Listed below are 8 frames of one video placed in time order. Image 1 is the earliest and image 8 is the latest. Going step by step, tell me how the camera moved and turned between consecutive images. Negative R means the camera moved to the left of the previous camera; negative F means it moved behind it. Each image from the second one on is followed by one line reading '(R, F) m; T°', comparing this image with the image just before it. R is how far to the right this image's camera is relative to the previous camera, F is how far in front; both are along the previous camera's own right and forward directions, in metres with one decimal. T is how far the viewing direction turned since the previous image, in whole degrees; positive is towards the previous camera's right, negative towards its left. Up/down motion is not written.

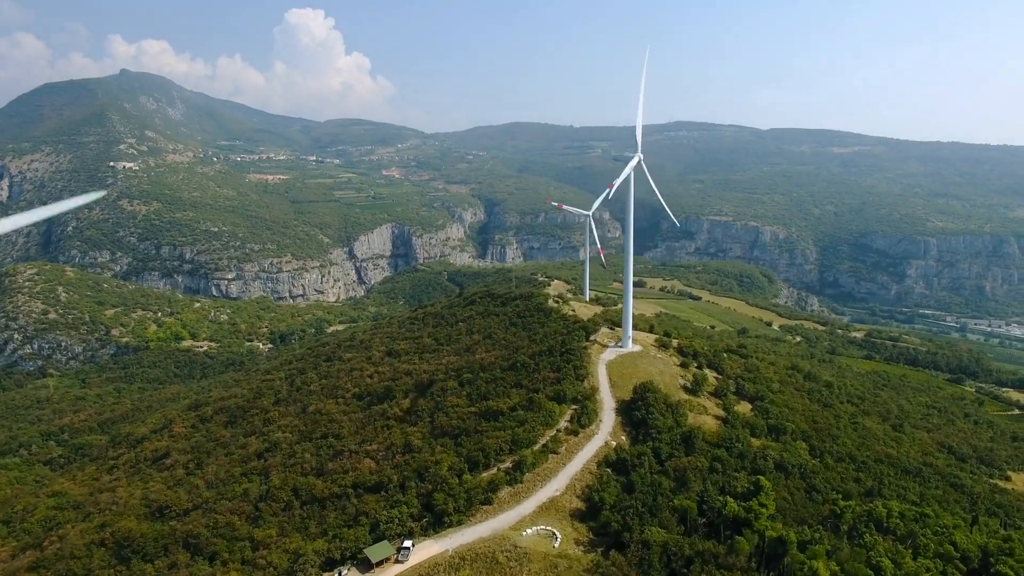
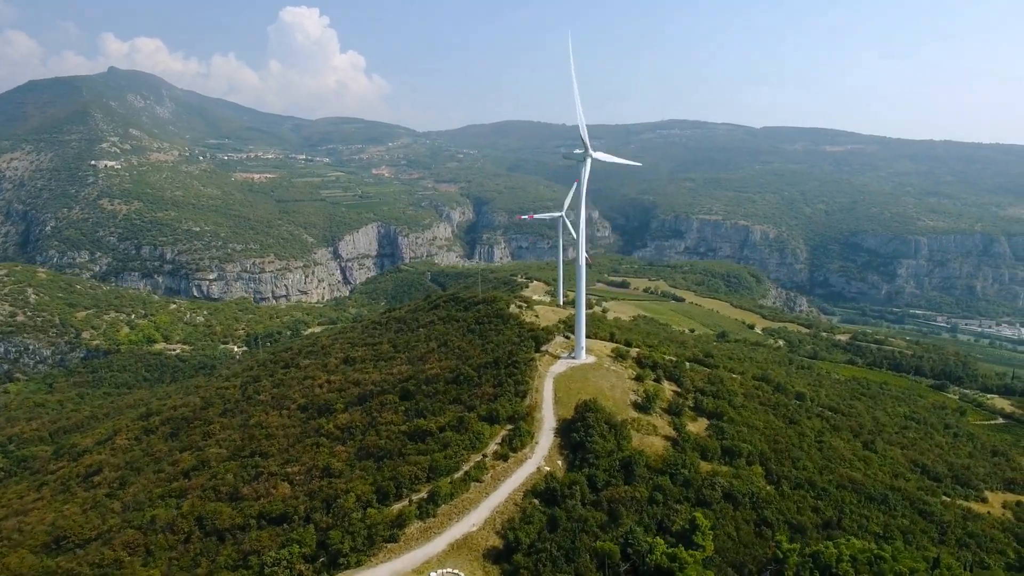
(+3.6, +3.3) m; 0°
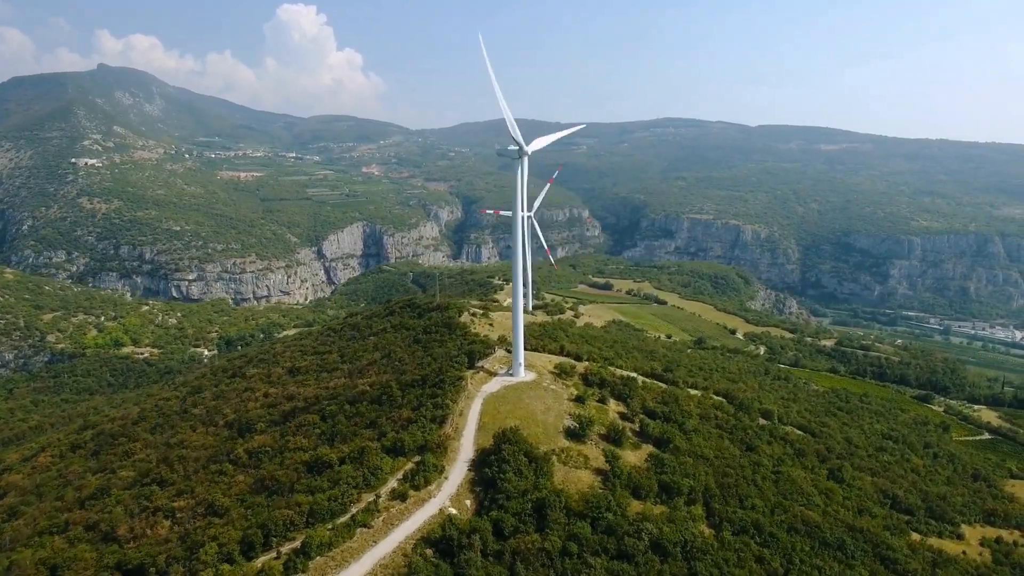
(+4.2, +4.2) m; 0°
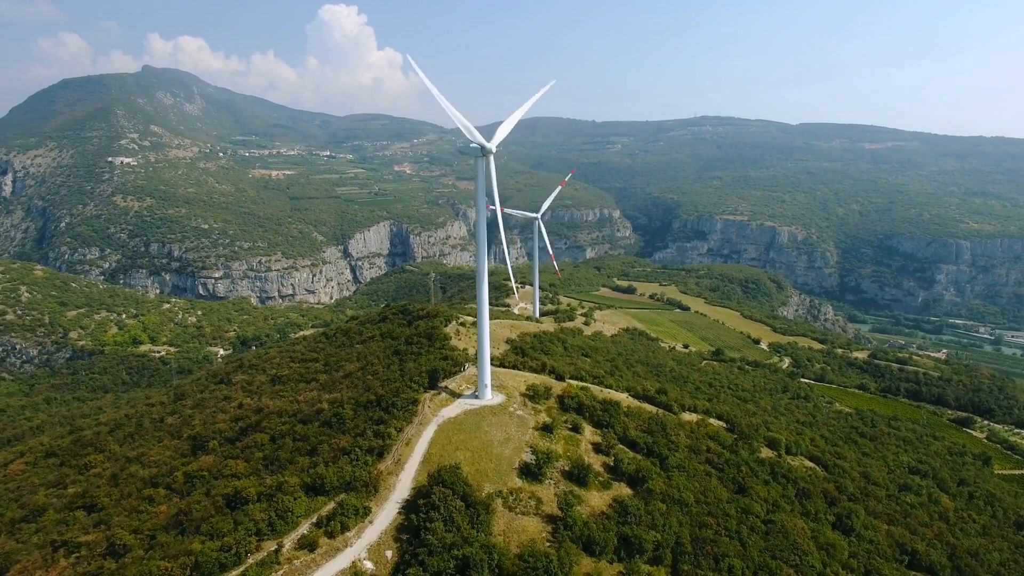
(+3.9, +4.4) m; -3°
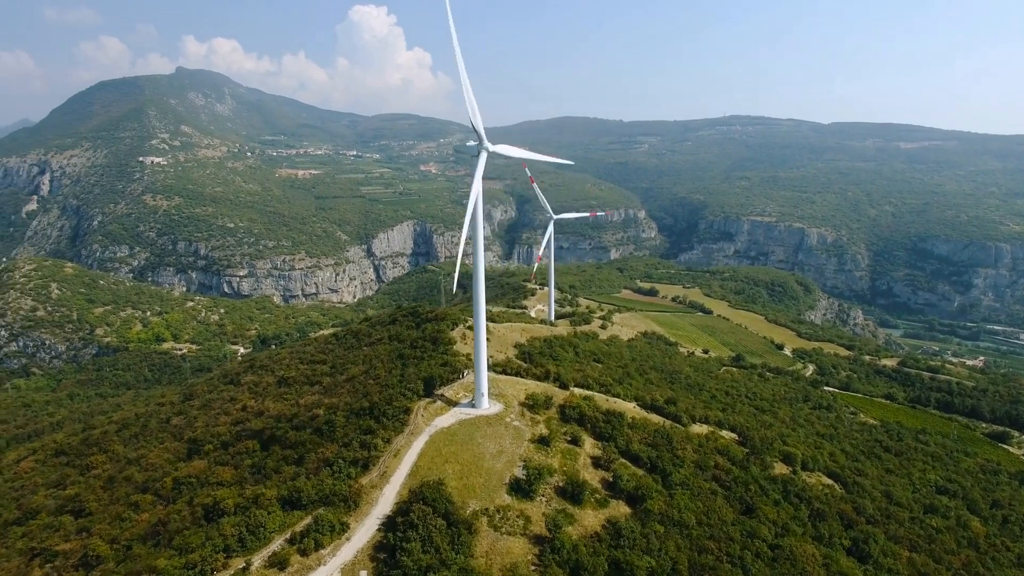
(+1.5, +1.6) m; -2°
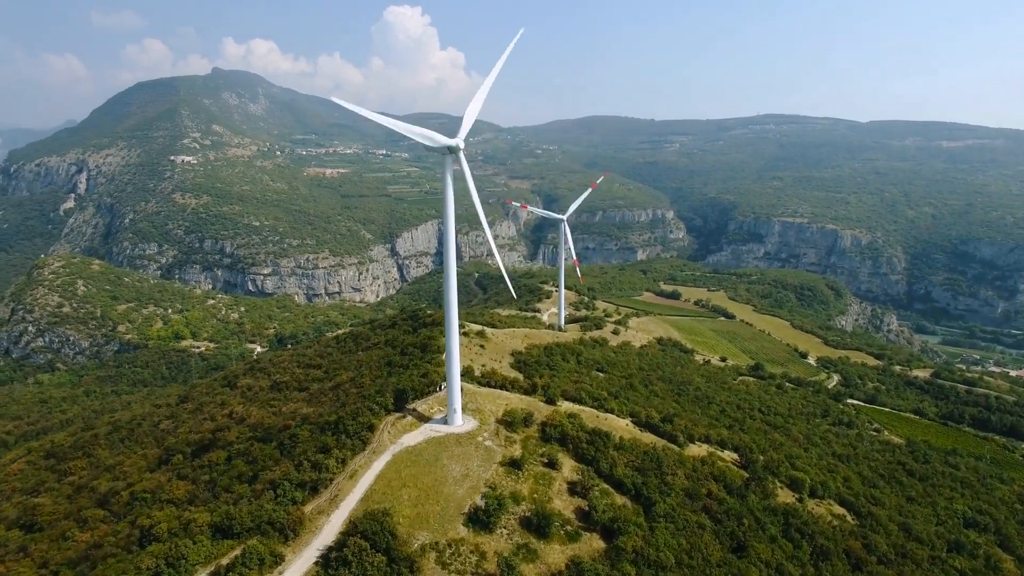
(+2.7, +2.8) m; -3°
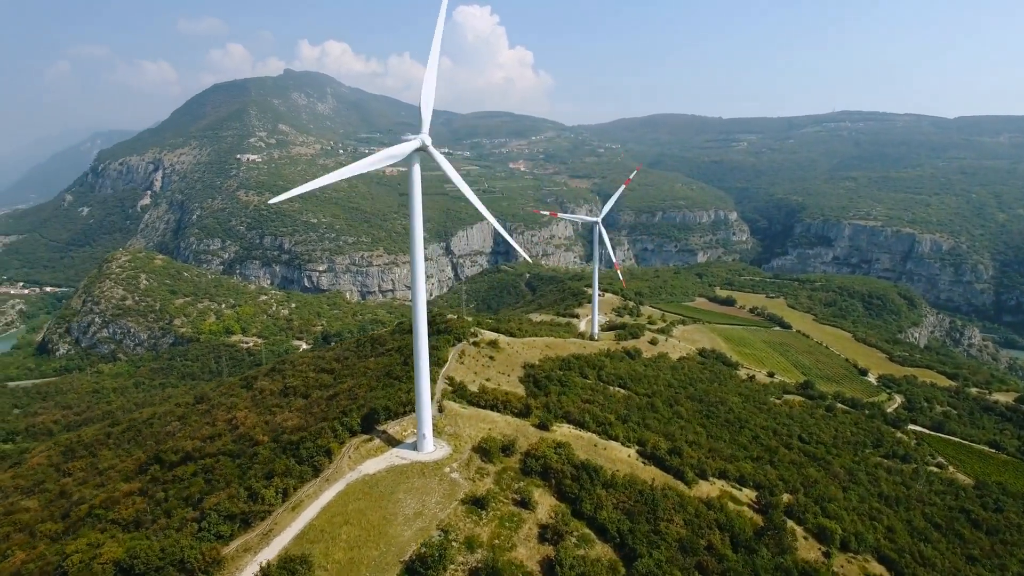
(+3.7, +3.8) m; -6°
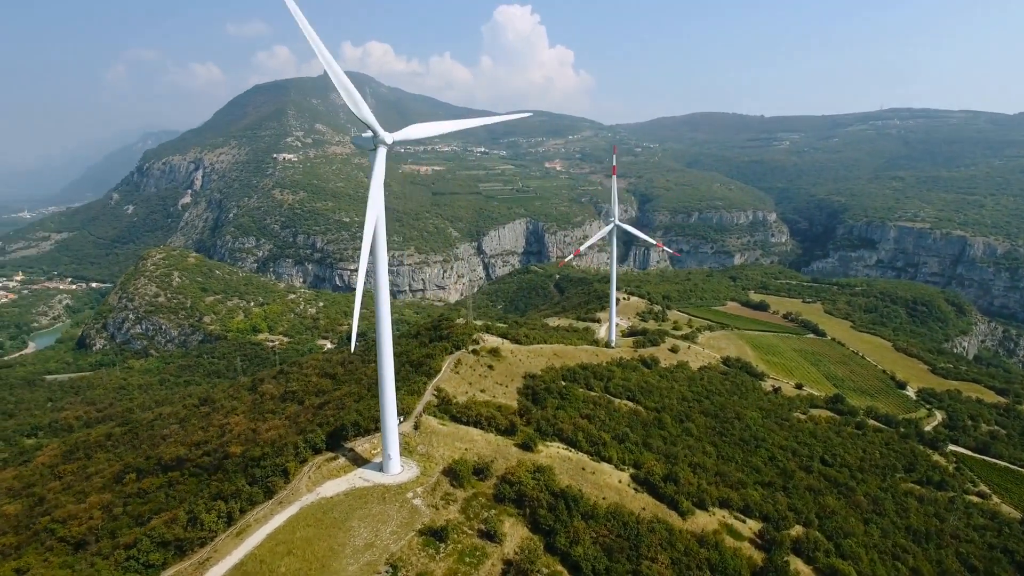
(+2.6, +2.5) m; -3°
